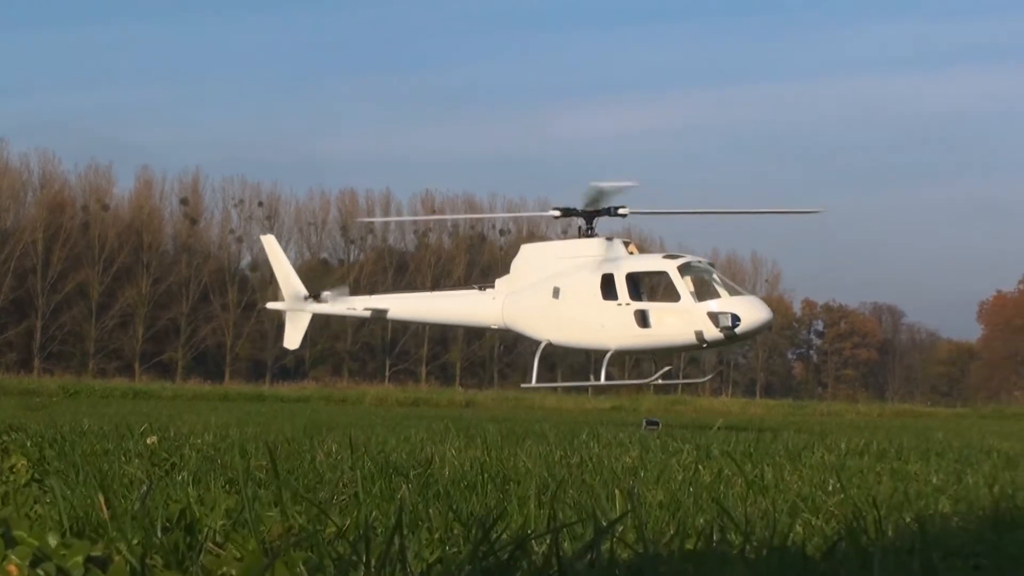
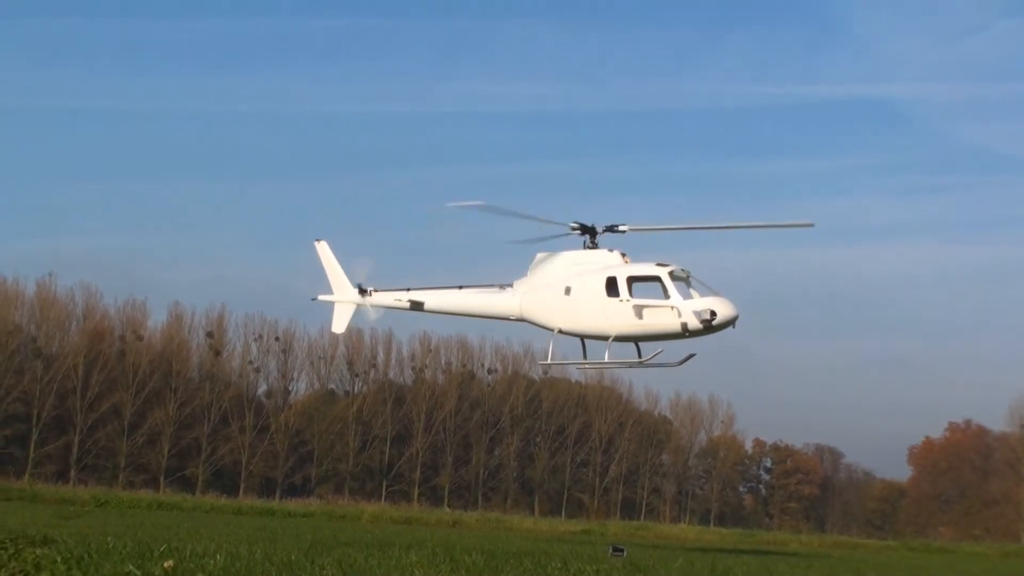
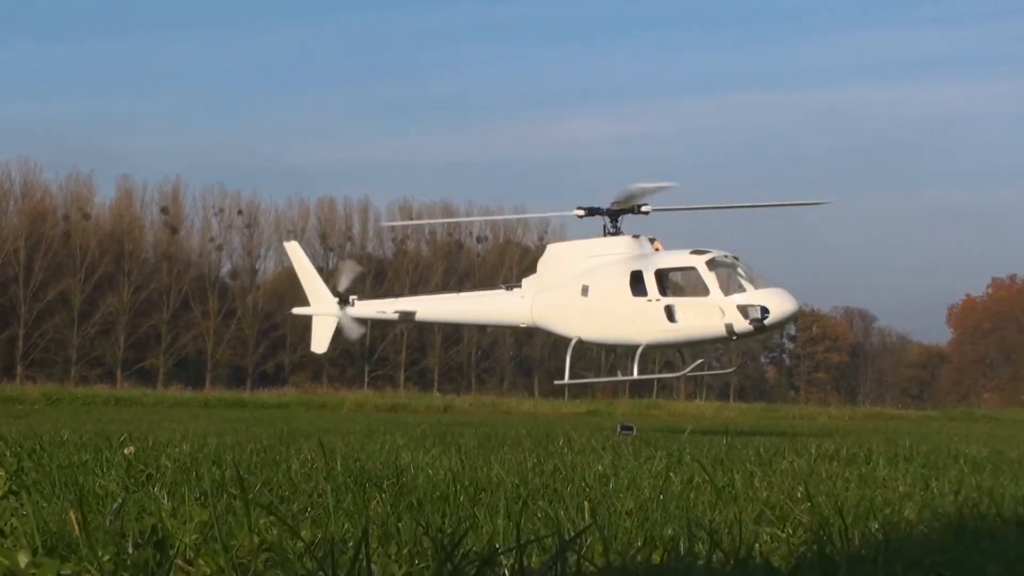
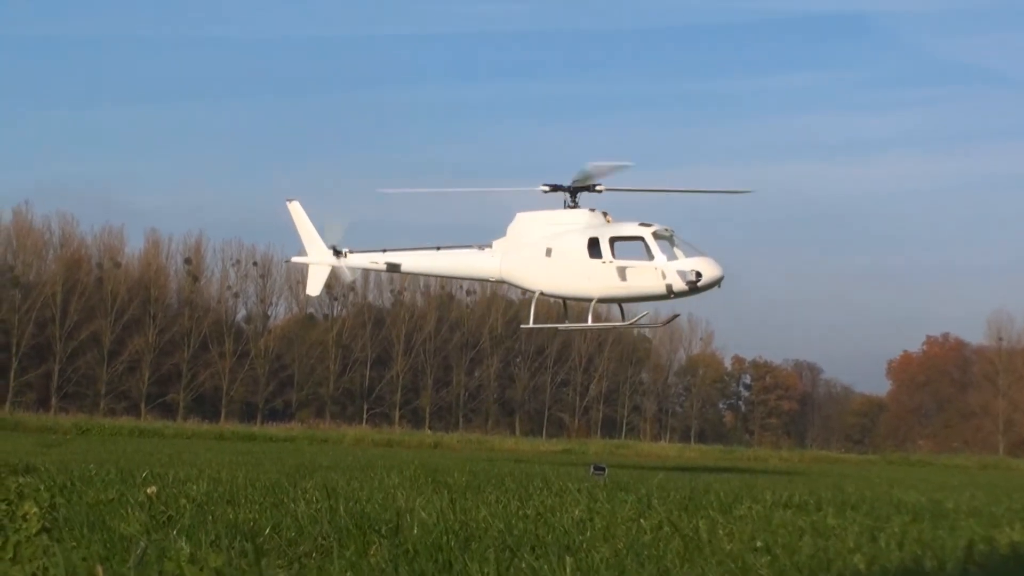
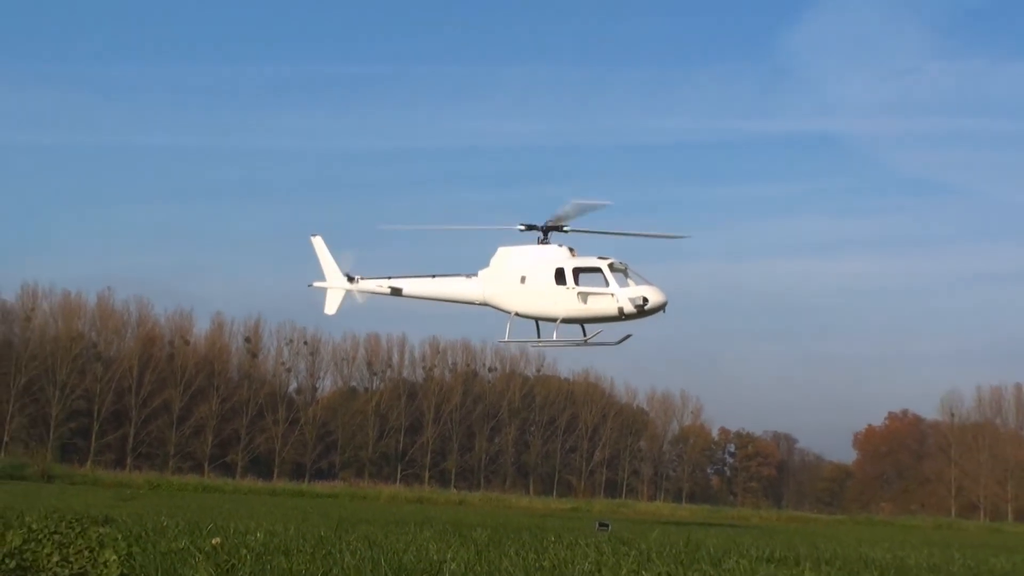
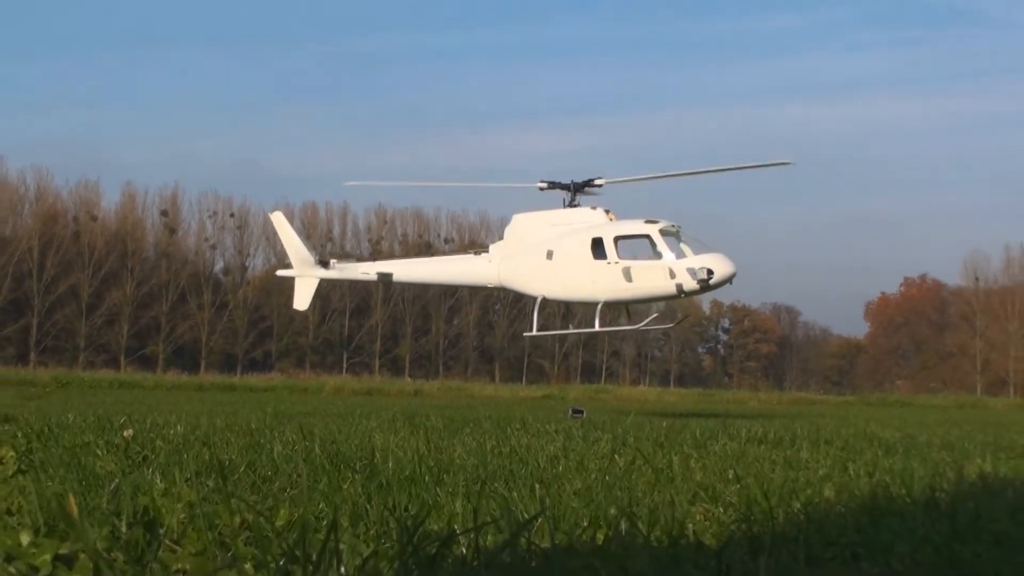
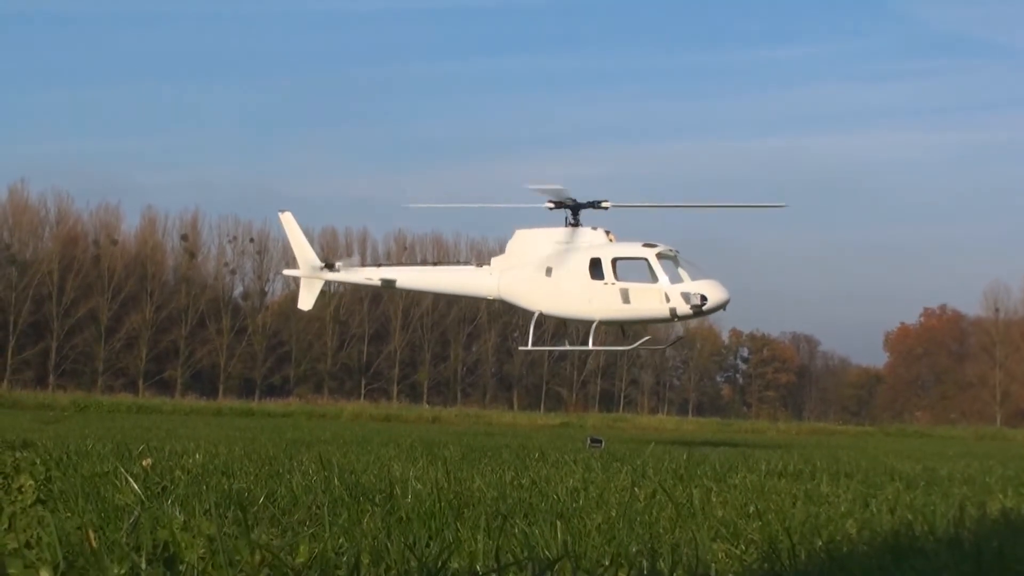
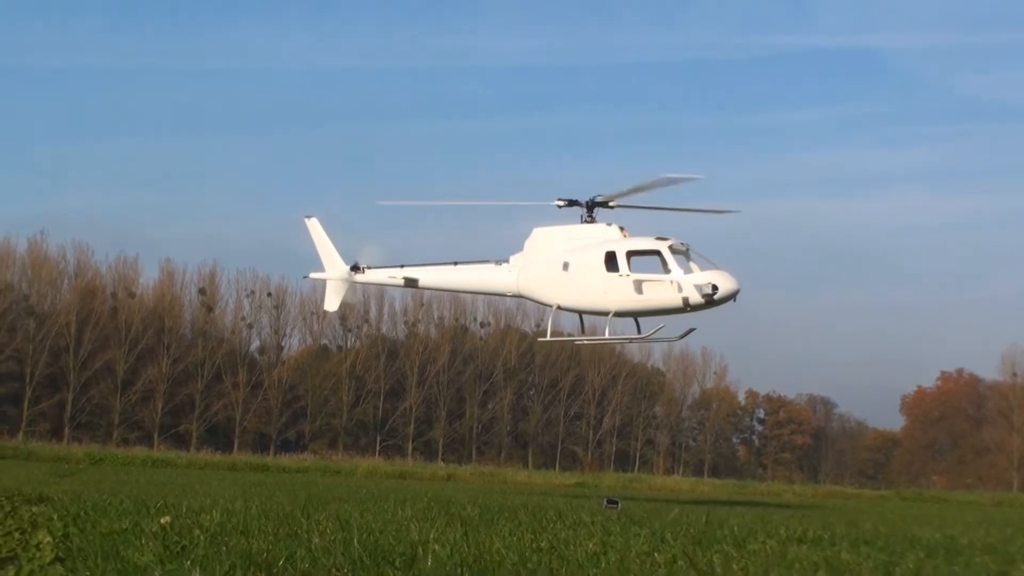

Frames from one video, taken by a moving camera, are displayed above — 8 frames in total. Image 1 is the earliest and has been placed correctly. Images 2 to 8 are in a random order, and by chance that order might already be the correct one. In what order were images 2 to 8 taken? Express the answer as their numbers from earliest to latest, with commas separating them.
3, 6, 7, 4, 8, 2, 5
